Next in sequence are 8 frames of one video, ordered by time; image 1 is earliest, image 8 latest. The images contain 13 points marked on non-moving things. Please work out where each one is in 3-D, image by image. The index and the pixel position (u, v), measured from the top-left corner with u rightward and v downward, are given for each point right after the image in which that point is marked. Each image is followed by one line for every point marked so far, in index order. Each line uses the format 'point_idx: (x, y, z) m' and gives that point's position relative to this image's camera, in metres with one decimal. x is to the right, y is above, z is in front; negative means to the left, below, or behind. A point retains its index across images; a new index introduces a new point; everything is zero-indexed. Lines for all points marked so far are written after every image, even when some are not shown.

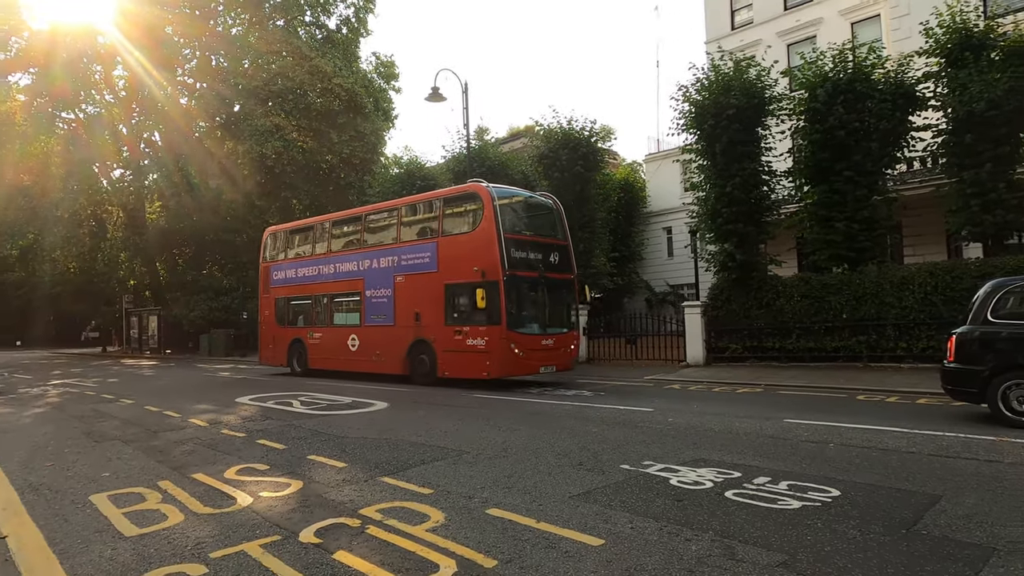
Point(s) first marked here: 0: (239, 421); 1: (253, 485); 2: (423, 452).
0: (-4.2, -2.1, +10.2) m
1: (-2.5, -1.9, +6.4) m
2: (-1.0, -1.8, +7.3) m
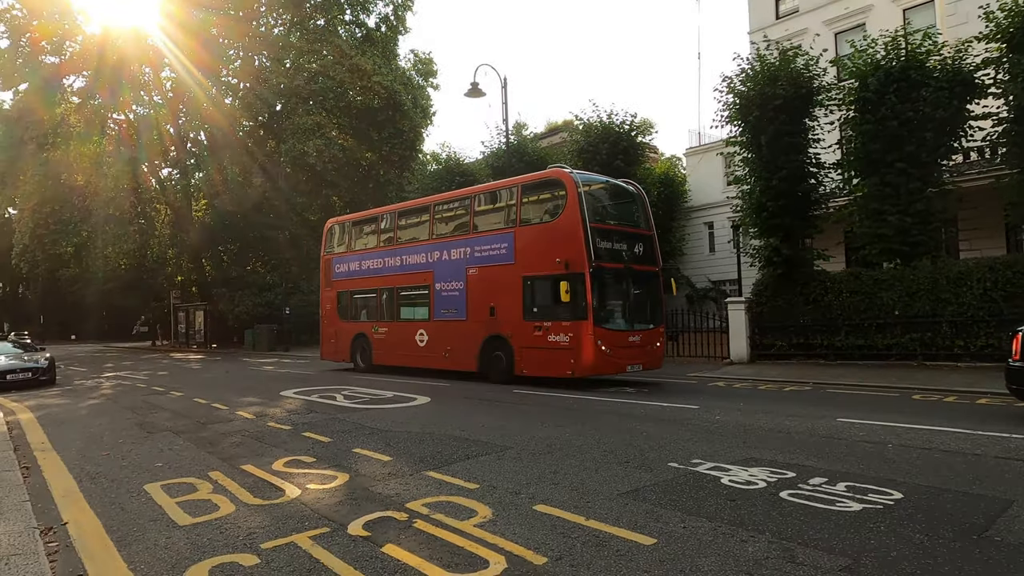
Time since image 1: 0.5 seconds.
0: (-3.6, -2.0, +10.4) m
1: (-2.1, -1.8, +6.4) m
2: (-0.5, -1.7, +7.3) m
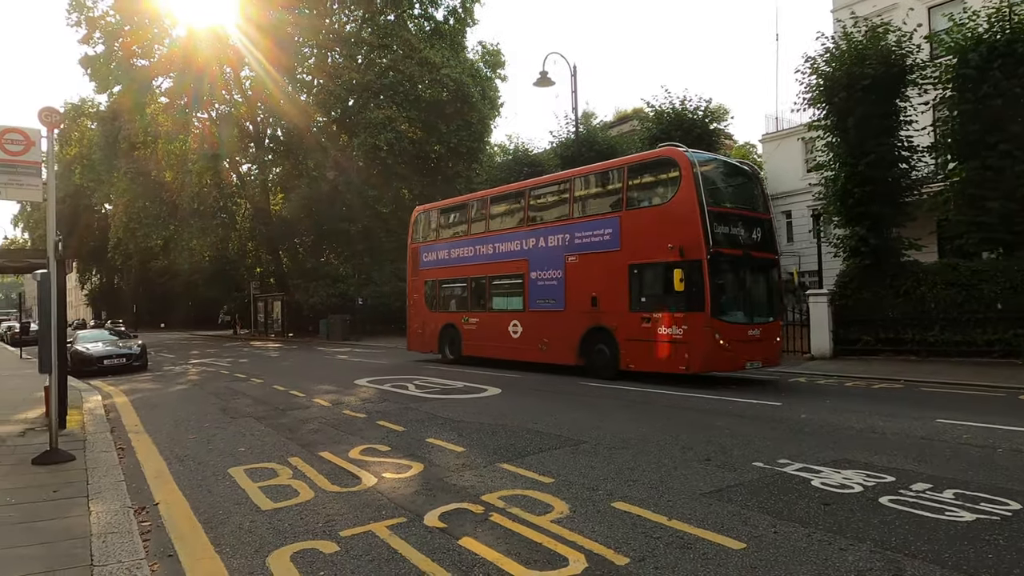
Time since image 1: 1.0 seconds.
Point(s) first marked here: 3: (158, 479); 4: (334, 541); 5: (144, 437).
0: (-2.4, -1.8, +10.6) m
1: (-1.3, -1.8, +6.5) m
2: (+0.3, -1.6, +7.2) m
3: (-3.4, -1.8, +6.3) m
4: (-1.2, -1.7, +4.5) m
5: (-4.7, -1.9, +8.5) m
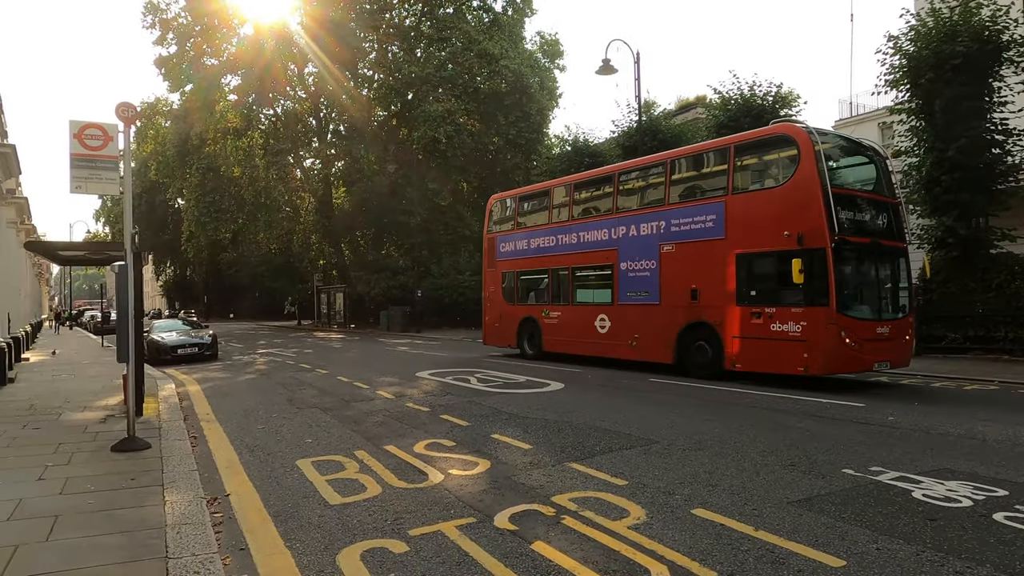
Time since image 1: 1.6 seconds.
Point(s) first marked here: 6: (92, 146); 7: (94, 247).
0: (-1.4, -1.7, +10.5) m
1: (-0.7, -1.7, +6.4) m
2: (+1.0, -1.6, +6.9) m
3: (-2.7, -1.8, +6.4) m
4: (-0.7, -1.7, +4.4) m
5: (-3.9, -1.8, +8.7) m
6: (-4.5, +1.5, +7.1) m
7: (-6.7, +0.6, +10.5) m
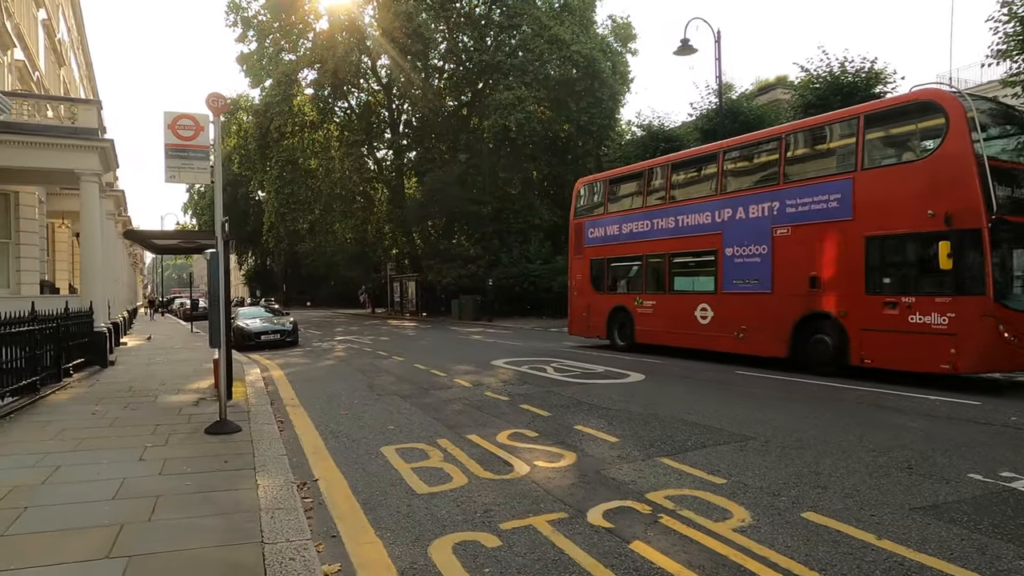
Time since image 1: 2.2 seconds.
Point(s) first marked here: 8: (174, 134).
0: (-0.2, -1.5, +10.4) m
1: (+0.2, -1.6, +6.2) m
2: (+1.9, -1.4, +6.6) m
3: (-1.9, -1.6, +6.5) m
4: (-0.1, -1.6, +4.3) m
5: (-2.8, -1.6, +8.9) m
6: (-3.6, +1.7, +7.3) m
7: (-5.4, +0.9, +10.9) m
8: (-3.7, +1.7, +7.2) m
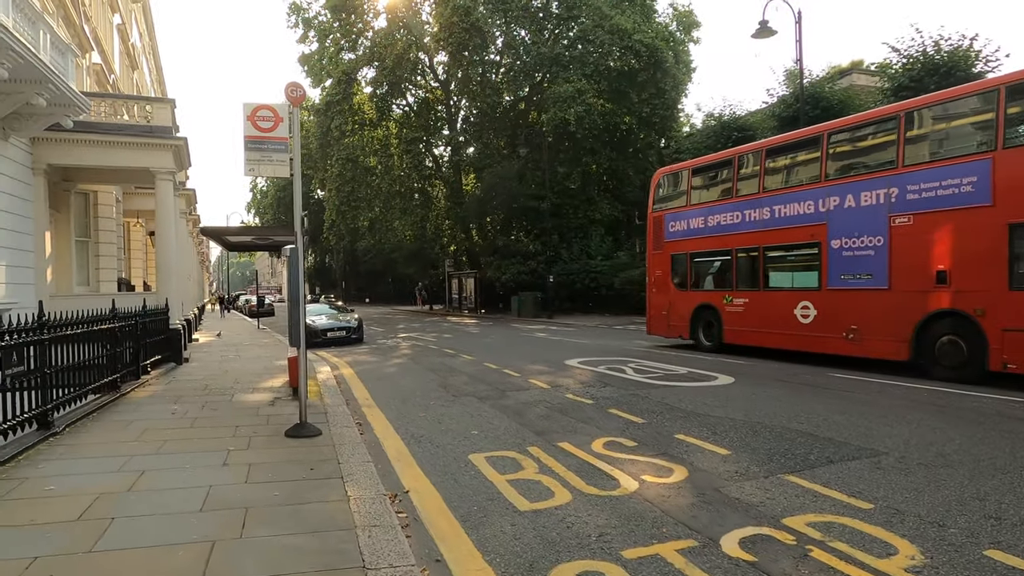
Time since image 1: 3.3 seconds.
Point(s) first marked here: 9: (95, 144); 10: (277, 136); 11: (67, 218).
0: (+1.0, -1.5, +9.9) m
1: (+1.0, -1.5, +5.7) m
2: (+2.8, -1.4, +5.9) m
3: (-1.0, -1.6, +6.1) m
4: (+0.6, -1.6, +3.8) m
5: (-1.7, -1.6, +8.6) m
6: (-2.6, +1.7, +7.0) m
7: (-4.2, +0.9, +10.7) m
8: (-2.7, +1.7, +7.0) m
9: (-8.5, +2.9, +13.4) m
10: (-2.5, +1.6, +7.1) m
11: (-10.2, +1.6, +15.2) m
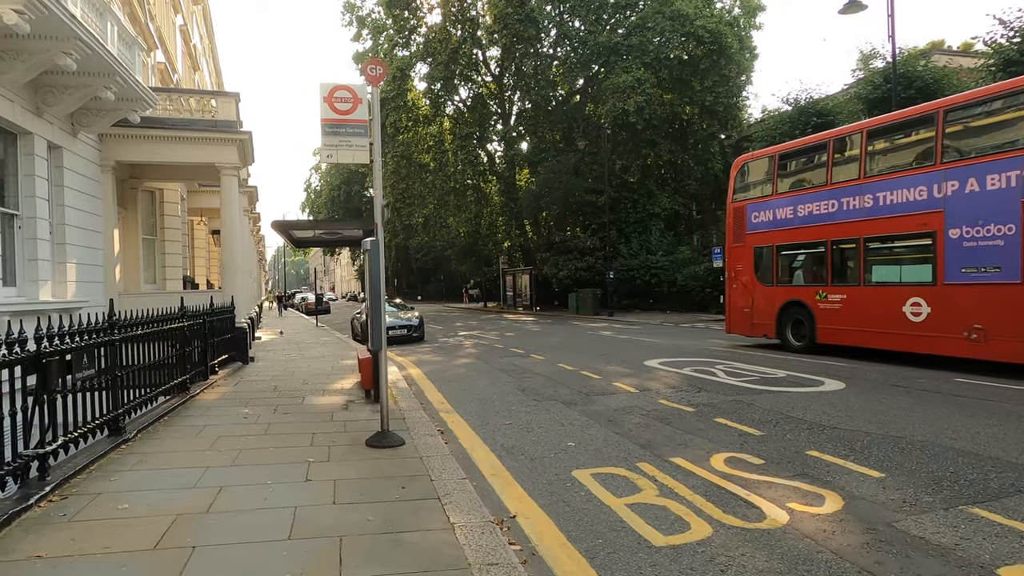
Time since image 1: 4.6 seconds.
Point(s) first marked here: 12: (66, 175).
0: (+2.2, -1.4, +9.1) m
1: (+1.9, -1.5, +4.9) m
2: (+3.7, -1.4, +5.0) m
3: (-0.1, -1.6, +5.4) m
4: (+1.4, -1.6, +3.0) m
5: (-0.7, -1.6, +7.9) m
6: (-1.7, +1.7, +6.4) m
7: (-2.9, +0.9, +10.3) m
8: (-1.8, +1.7, +6.4) m
9: (-7.0, +3.0, +13.3) m
10: (-1.5, +1.7, +6.5) m
11: (-8.7, +1.6, +15.2) m
12: (-7.4, +1.9, +10.9) m
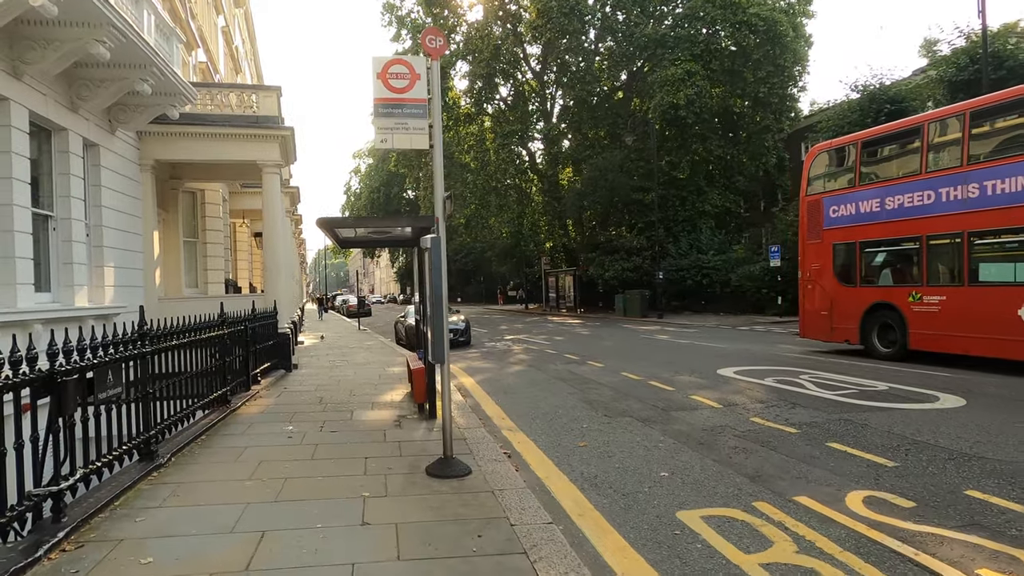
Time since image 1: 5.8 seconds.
0: (+3.0, -1.4, +8.1) m
1: (+2.5, -1.5, +3.9) m
2: (+4.3, -1.4, +3.9) m
3: (+0.5, -1.6, +4.5) m
4: (+1.9, -1.6, +2.0) m
5: (+0.1, -1.6, +7.1) m
6: (-1.0, +1.7, +5.6) m
7: (-2.0, +0.9, +9.5) m
8: (-1.1, +1.7, +5.6) m
9: (-6.0, +2.9, +12.7) m
10: (-0.9, +1.6, +5.7) m
11: (-7.5, +1.6, +14.7) m
12: (-6.4, +1.8, +10.4) m
